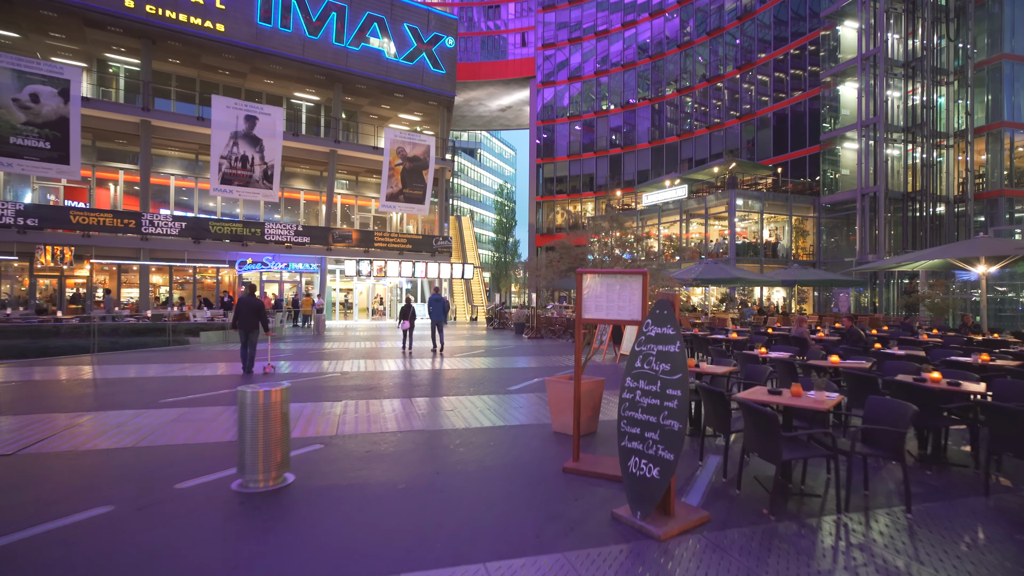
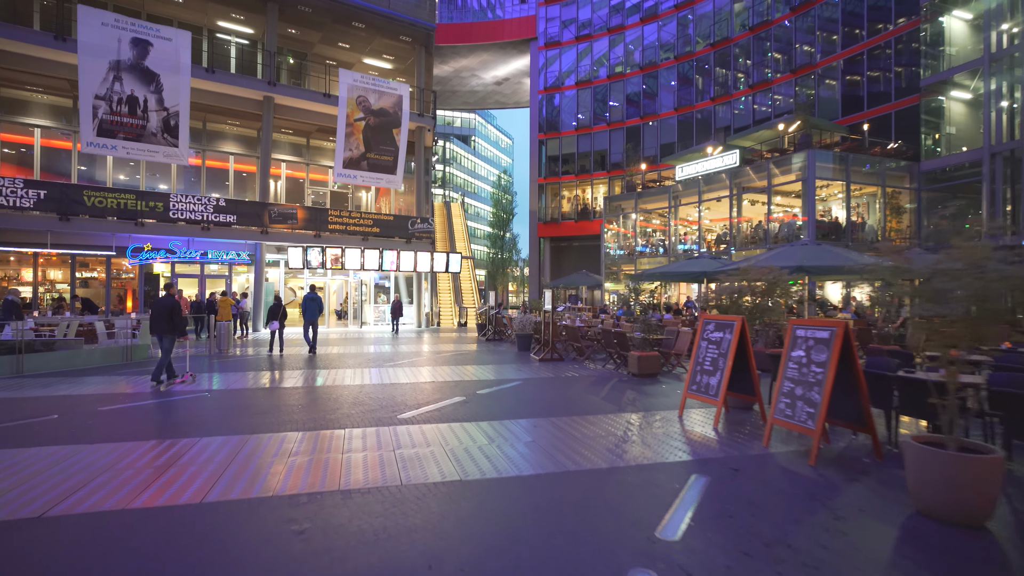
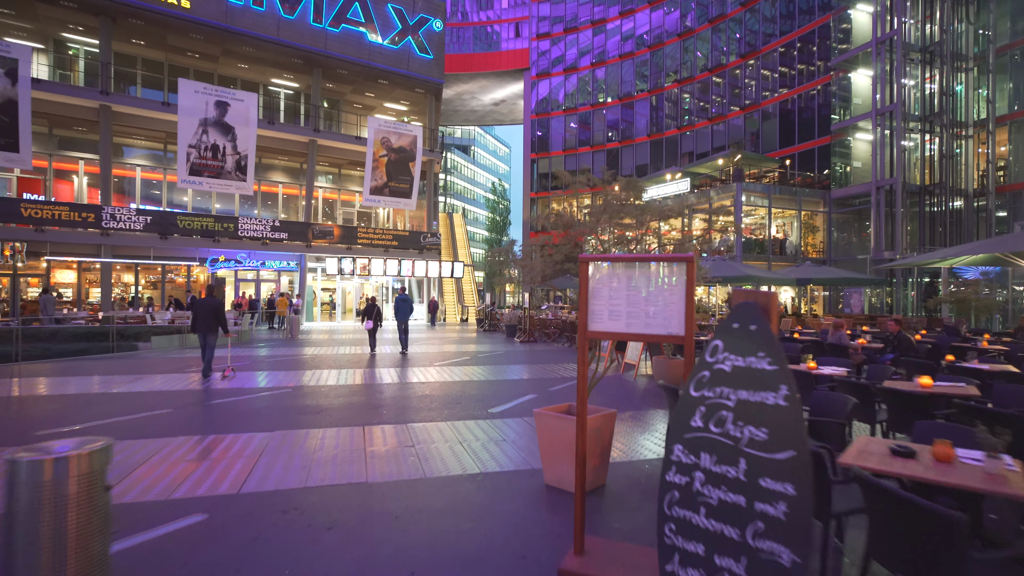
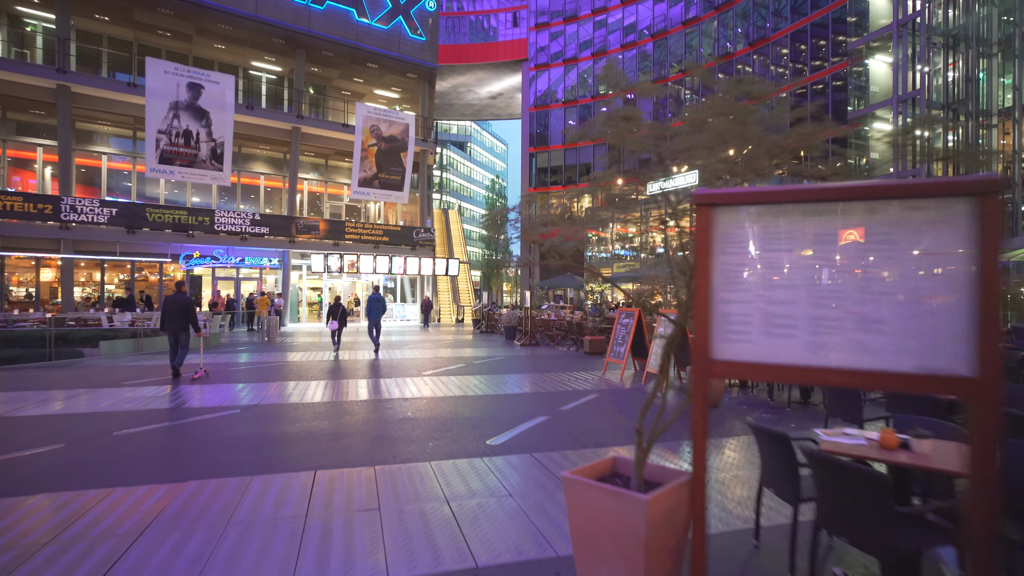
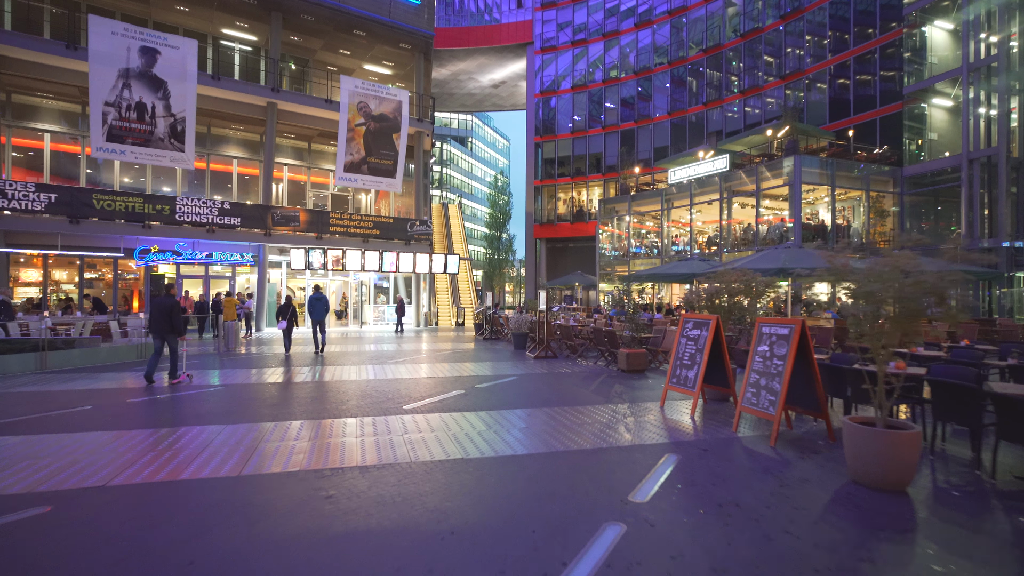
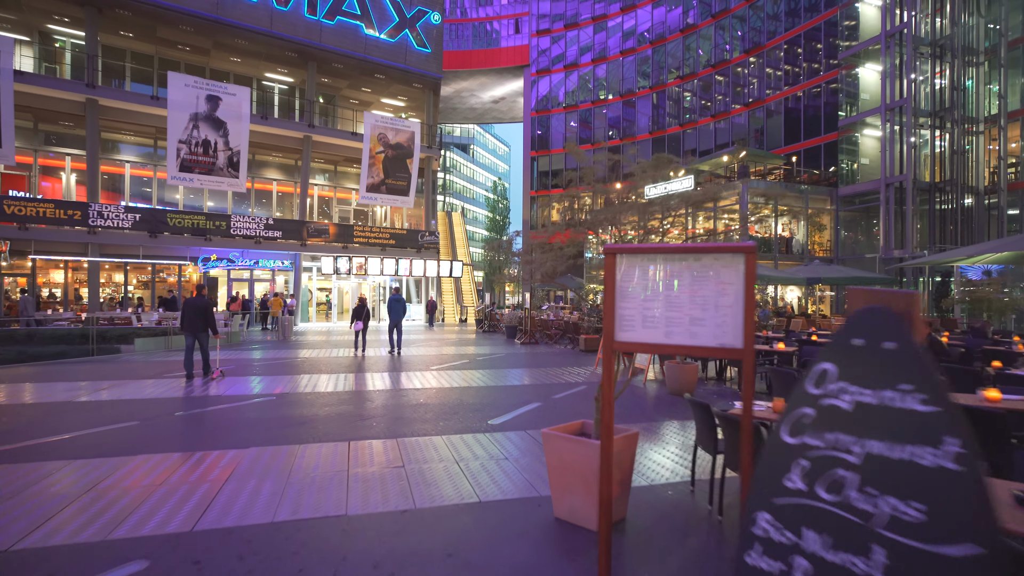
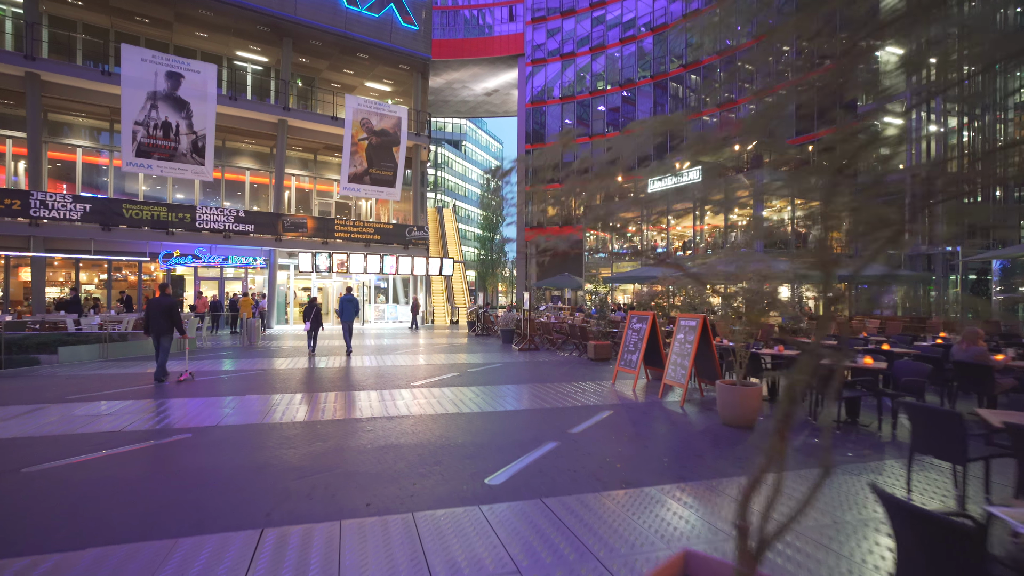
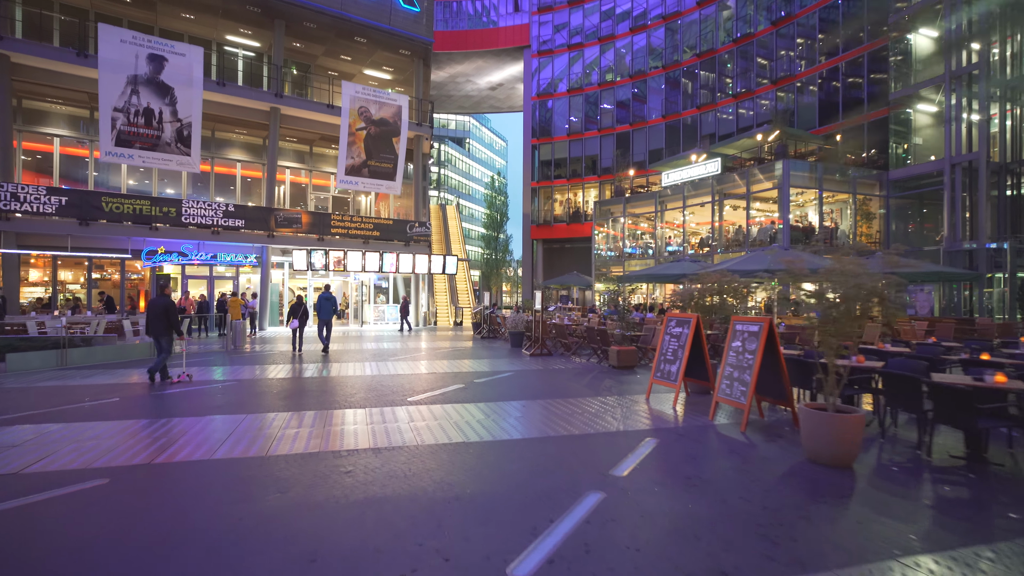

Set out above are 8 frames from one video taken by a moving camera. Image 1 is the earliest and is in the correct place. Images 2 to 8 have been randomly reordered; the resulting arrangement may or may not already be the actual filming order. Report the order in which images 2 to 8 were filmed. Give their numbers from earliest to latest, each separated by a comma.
3, 6, 4, 7, 8, 5, 2
